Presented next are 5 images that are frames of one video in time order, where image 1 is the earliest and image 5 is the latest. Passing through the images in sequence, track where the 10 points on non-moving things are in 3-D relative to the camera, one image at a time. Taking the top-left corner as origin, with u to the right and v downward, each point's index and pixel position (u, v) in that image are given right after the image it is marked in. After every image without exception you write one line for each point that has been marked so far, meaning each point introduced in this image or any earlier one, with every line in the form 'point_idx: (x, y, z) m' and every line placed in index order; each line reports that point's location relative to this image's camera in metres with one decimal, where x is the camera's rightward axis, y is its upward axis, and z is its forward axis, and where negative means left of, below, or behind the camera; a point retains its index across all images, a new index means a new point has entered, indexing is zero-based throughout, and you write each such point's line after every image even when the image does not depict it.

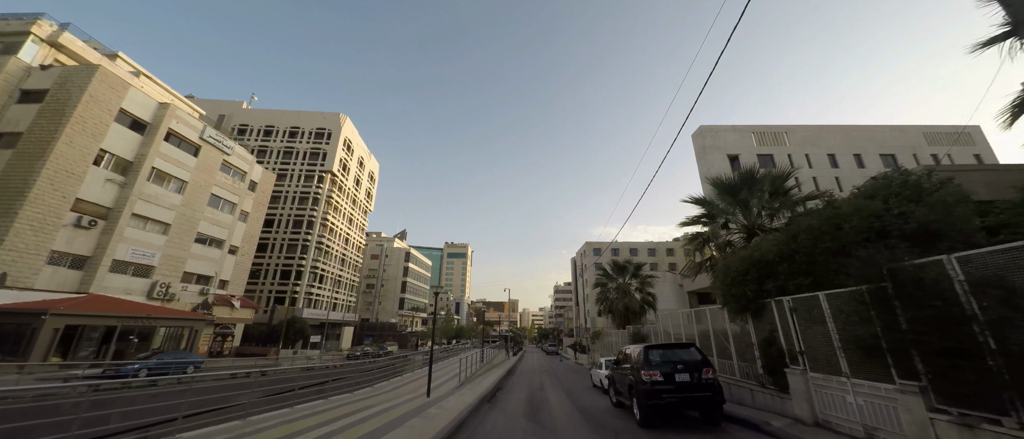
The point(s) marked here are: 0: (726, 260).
0: (+6.2, -1.2, +9.8) m
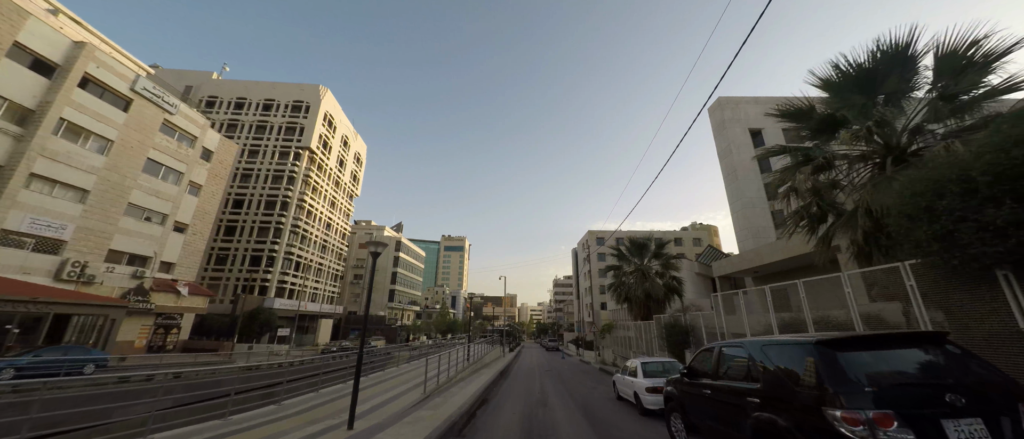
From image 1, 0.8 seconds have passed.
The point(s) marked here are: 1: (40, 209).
0: (+6.0, +0.5, +5.5) m
1: (-25.0, +0.6, +18.2) m
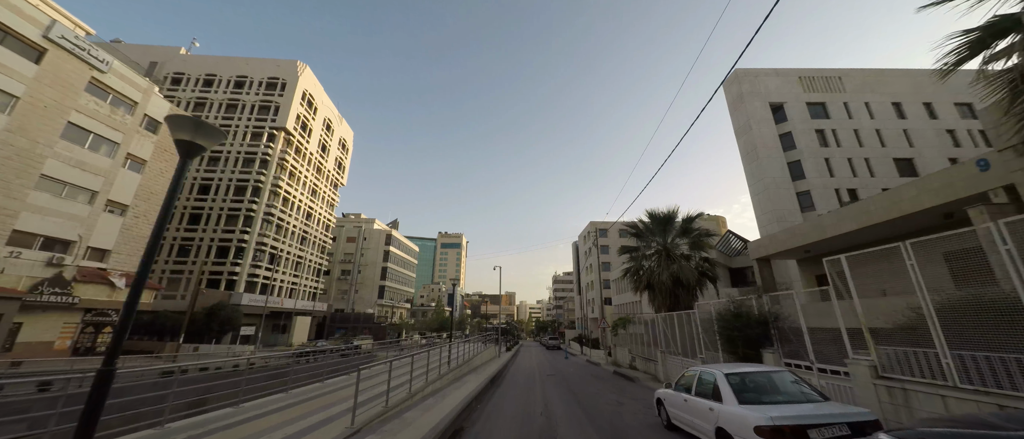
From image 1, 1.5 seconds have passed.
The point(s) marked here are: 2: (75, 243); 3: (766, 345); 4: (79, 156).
0: (+5.7, +1.9, +1.8) m
1: (-25.3, +1.8, +14.3) m
2: (-25.0, -1.3, +19.7) m
3: (+6.7, -3.2, +8.8) m
4: (-24.9, +3.7, +19.7) m
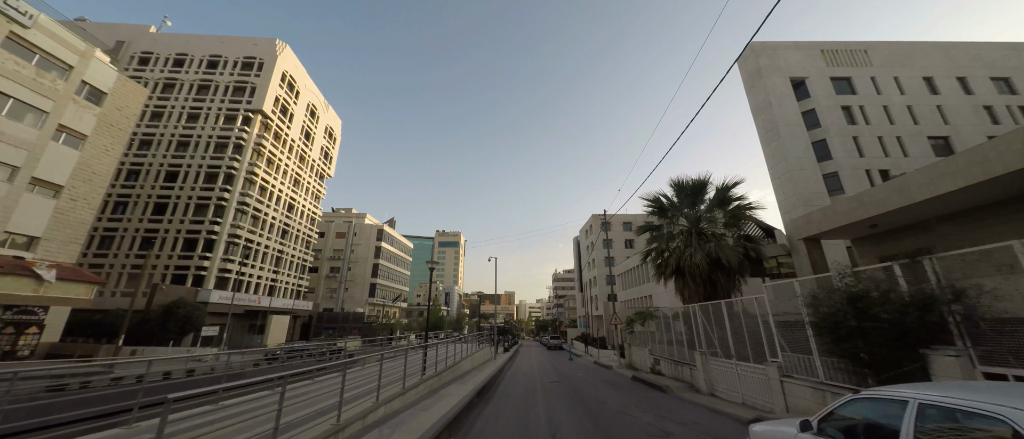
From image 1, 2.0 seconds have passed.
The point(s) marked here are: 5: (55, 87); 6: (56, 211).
0: (+5.6, +3.0, -1.3) m
1: (-25.5, +2.8, +11.2) m
2: (-25.2, -0.4, +16.6) m
3: (+6.5, -2.1, +5.8) m
4: (-25.2, +4.6, +16.6) m
5: (-25.2, +7.3, +19.0) m
6: (-25.4, +0.5, +19.1) m
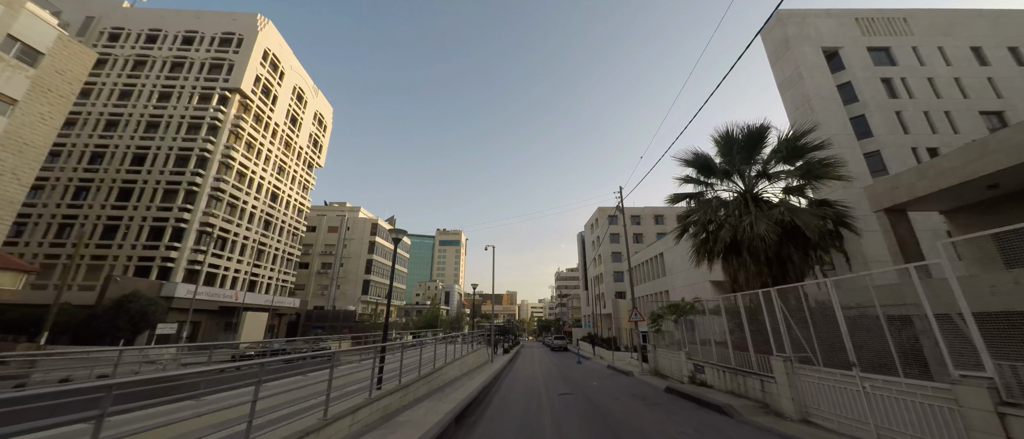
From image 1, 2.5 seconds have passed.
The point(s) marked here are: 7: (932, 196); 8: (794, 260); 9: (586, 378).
0: (+5.4, +4.1, -4.3) m
1: (-25.6, +3.9, +8.3) m
2: (-25.3, +0.7, +13.6) m
3: (+6.4, -1.0, +2.7) m
4: (-25.2, +5.7, +13.7) m
5: (-25.2, +8.3, +16.1) m
6: (-25.5, +1.6, +16.2) m
7: (+12.4, +0.7, +10.2) m
8: (+7.0, -1.0, +8.5) m
9: (+3.2, -7.7, +16.3) m
